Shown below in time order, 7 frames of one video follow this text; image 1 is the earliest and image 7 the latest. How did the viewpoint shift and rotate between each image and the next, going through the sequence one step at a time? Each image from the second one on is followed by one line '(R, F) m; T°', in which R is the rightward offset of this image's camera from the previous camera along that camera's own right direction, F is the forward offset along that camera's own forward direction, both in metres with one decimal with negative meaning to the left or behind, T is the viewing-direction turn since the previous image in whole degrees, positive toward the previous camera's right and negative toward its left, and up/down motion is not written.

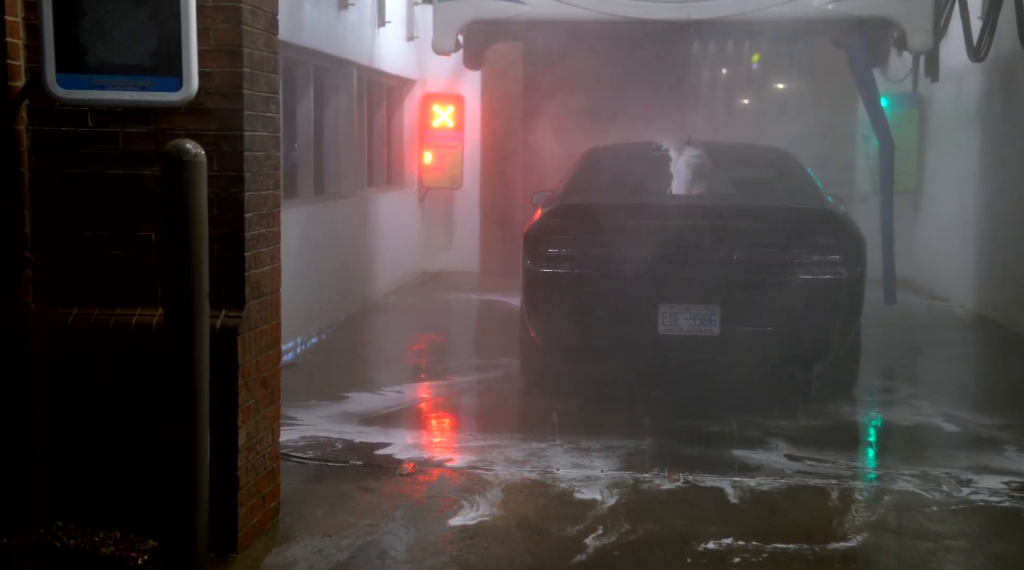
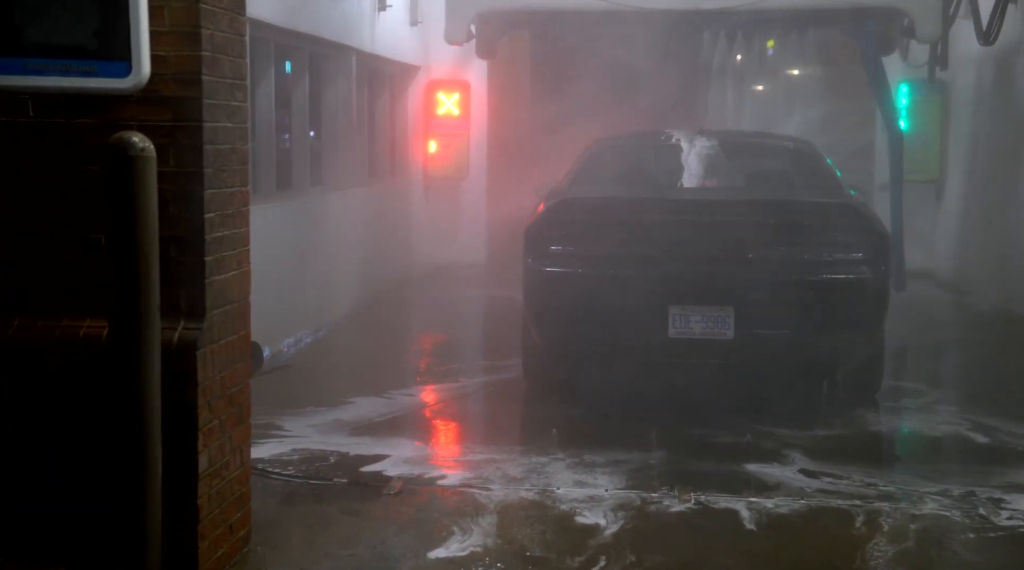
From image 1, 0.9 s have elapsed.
(+0.1, +0.5) m; -1°
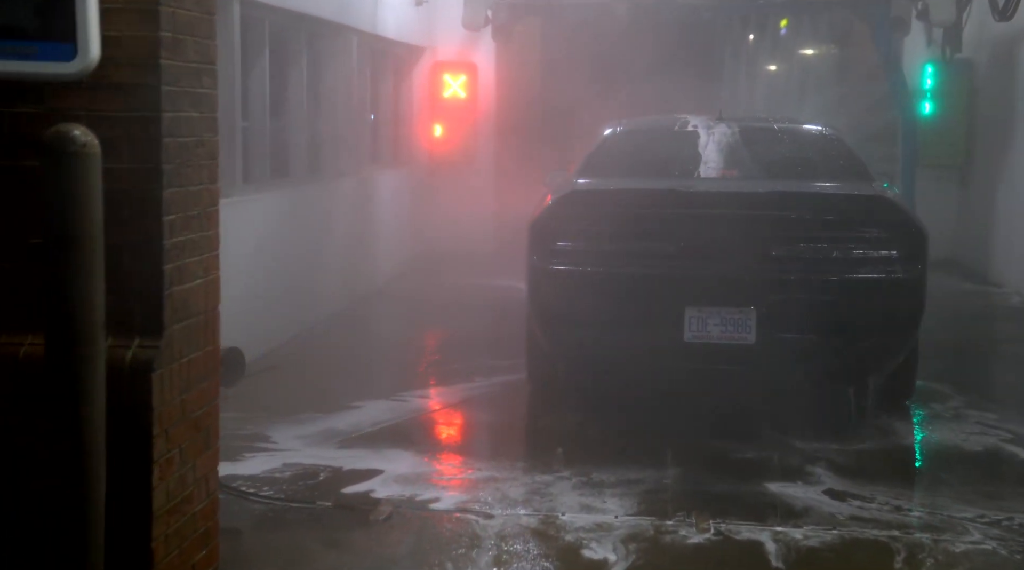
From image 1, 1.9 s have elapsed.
(0.0, +0.5) m; 0°
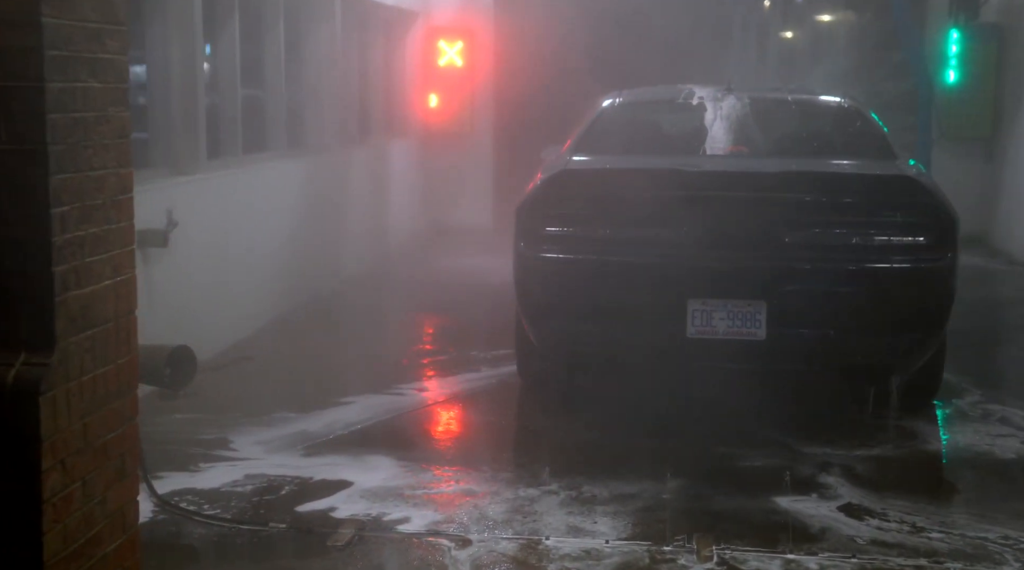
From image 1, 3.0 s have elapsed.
(+0.1, +0.6) m; -1°
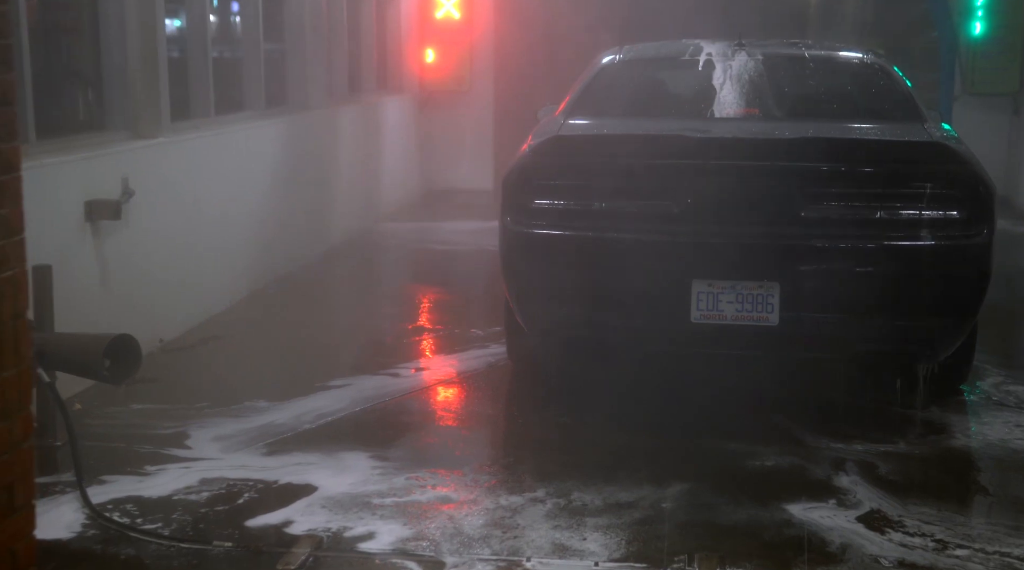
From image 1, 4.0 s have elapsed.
(+0.1, +0.5) m; -1°
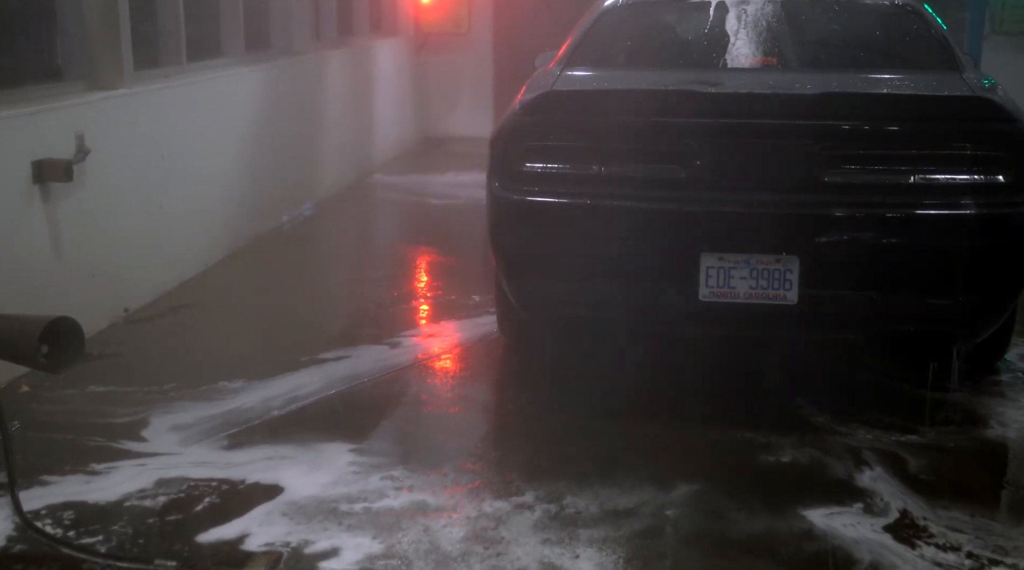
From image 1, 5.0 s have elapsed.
(+0.1, +0.5) m; 0°
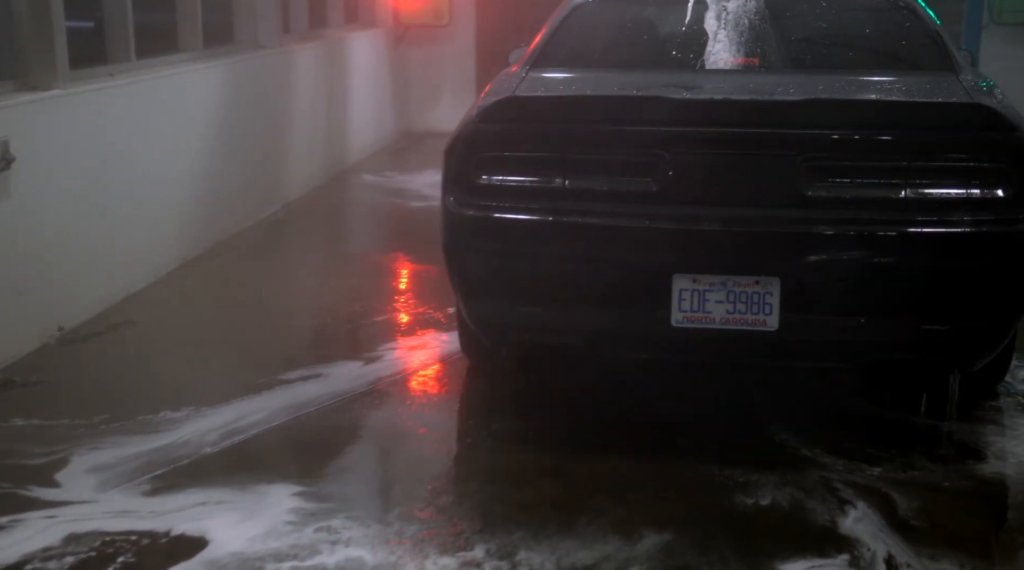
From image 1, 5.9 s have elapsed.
(+0.1, +0.4) m; 0°
